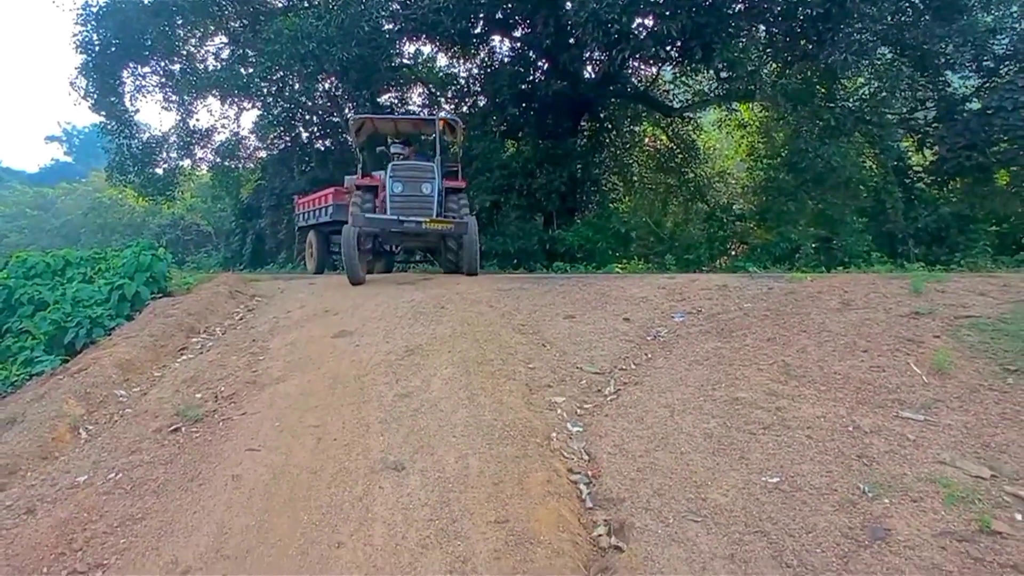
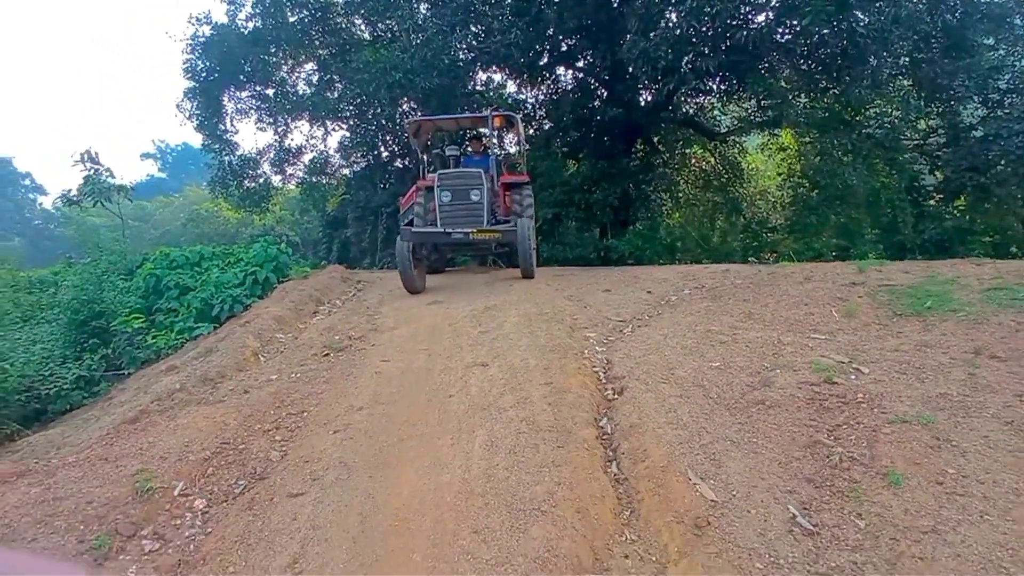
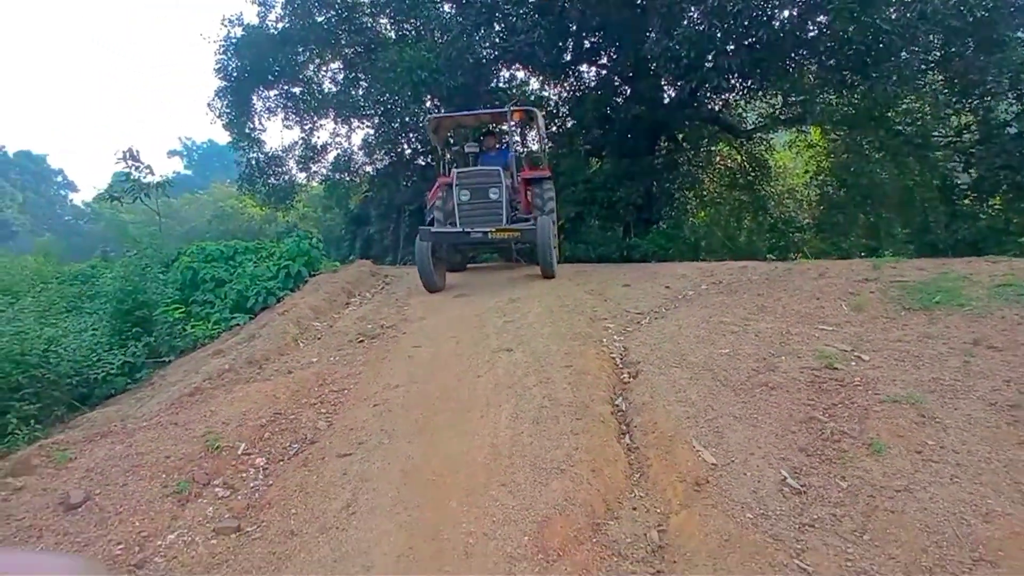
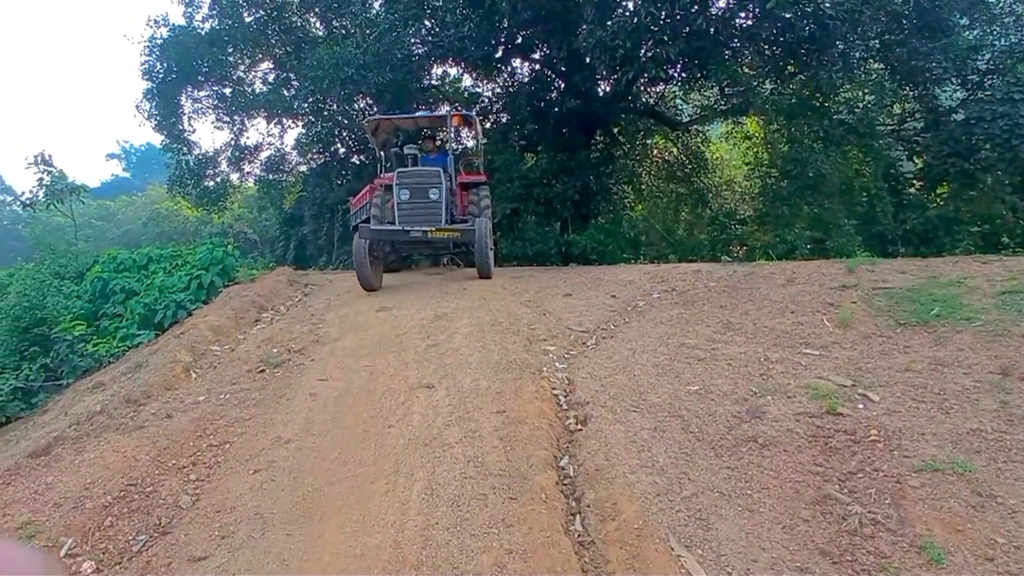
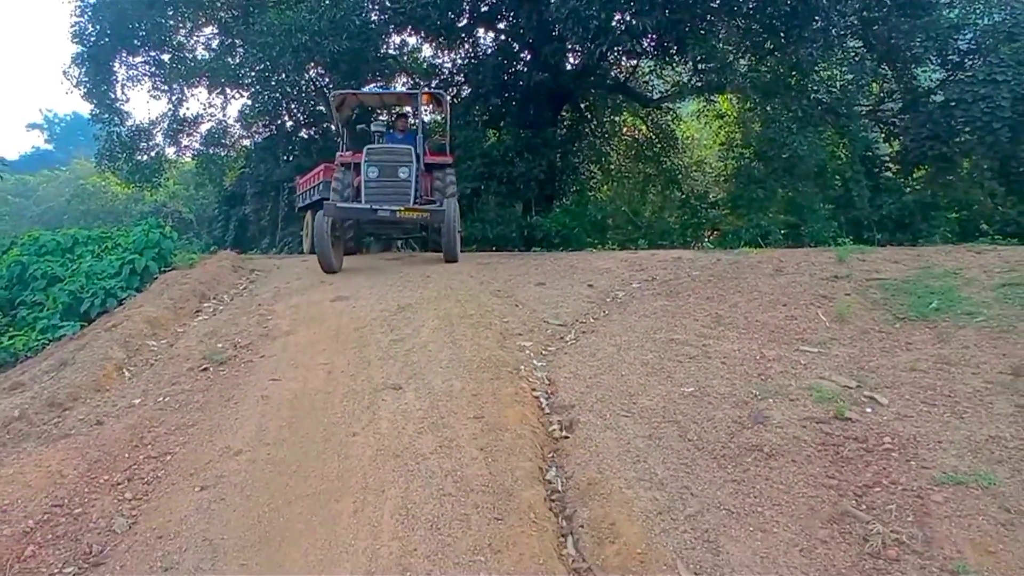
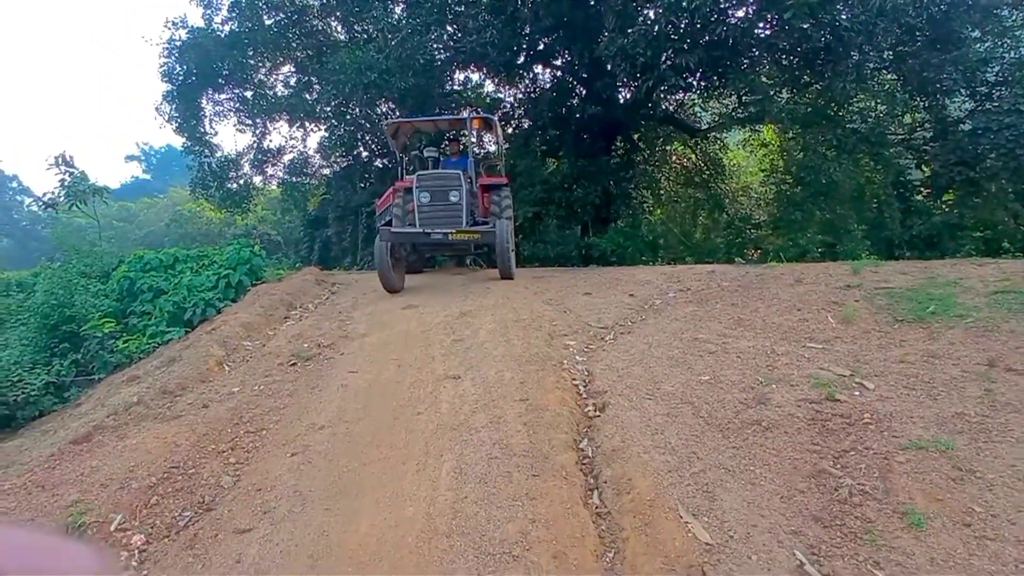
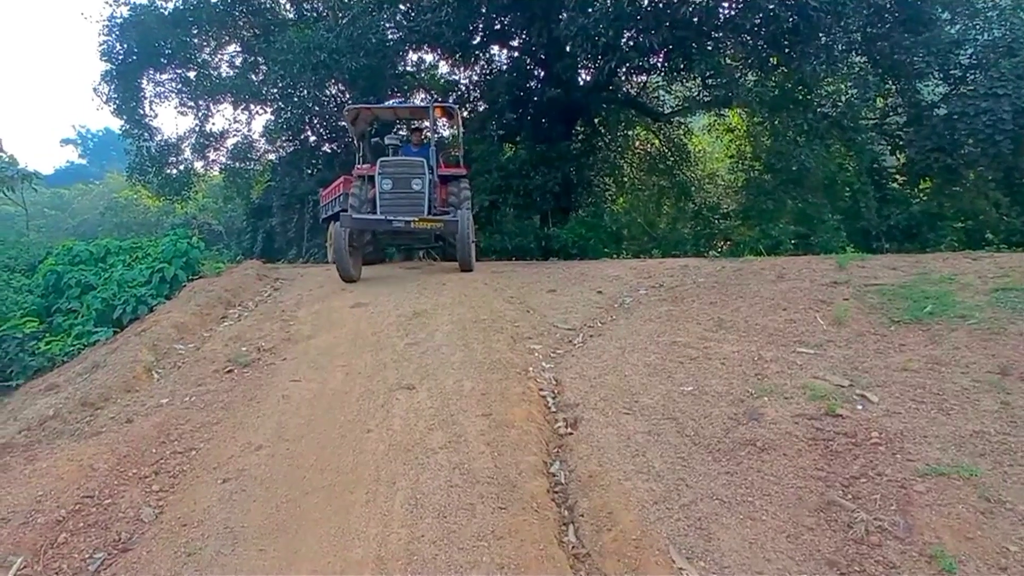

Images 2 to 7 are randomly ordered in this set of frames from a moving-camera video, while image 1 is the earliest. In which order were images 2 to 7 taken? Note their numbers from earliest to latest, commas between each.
5, 7, 4, 6, 2, 3
